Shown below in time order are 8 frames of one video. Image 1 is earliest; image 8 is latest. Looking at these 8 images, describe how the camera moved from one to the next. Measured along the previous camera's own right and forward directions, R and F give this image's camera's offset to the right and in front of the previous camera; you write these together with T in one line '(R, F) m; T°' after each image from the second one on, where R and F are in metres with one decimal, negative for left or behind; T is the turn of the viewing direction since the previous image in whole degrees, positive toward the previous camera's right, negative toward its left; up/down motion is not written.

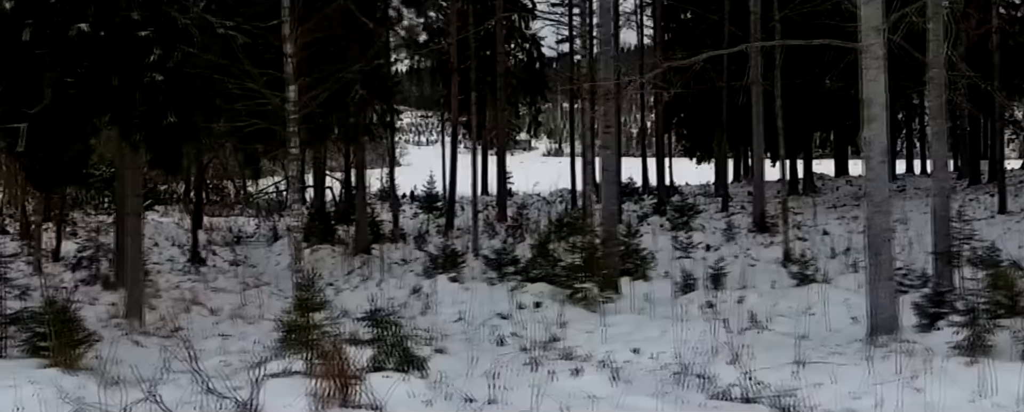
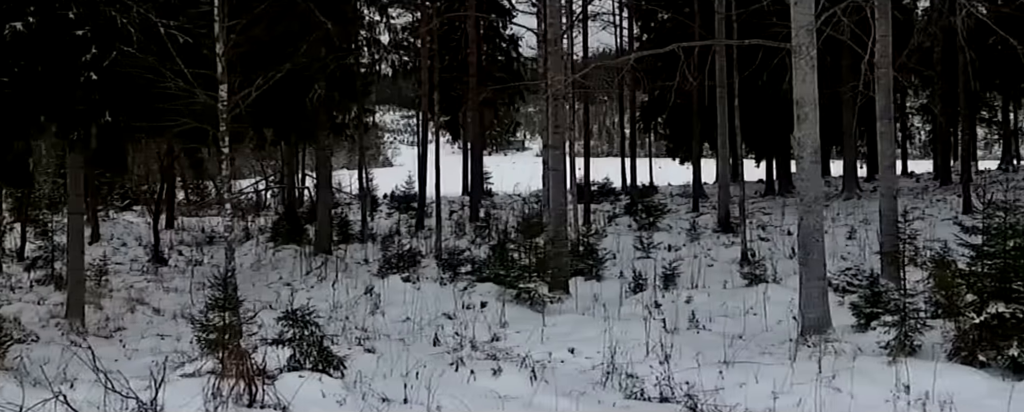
(+0.6, 0.0) m; 0°
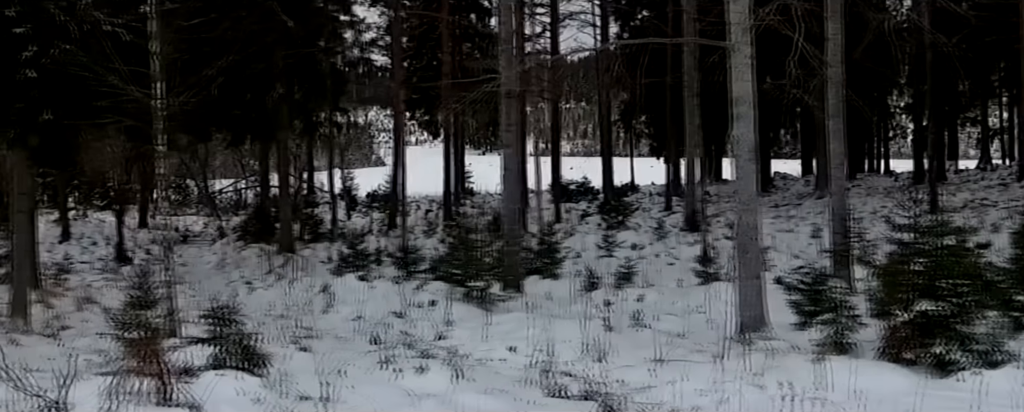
(+0.6, 0.0) m; 0°
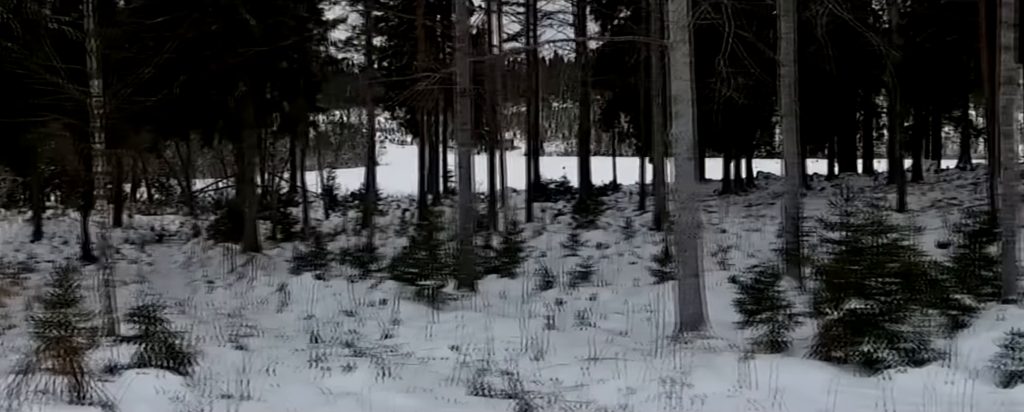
(+0.6, 0.0) m; 0°
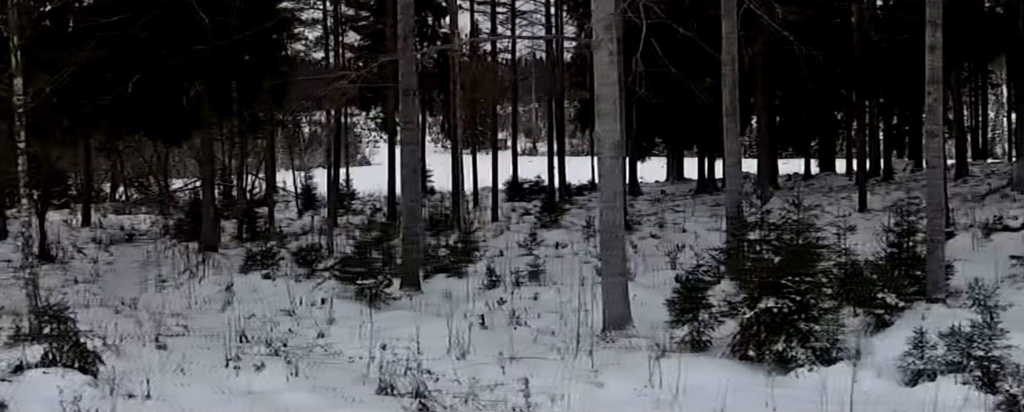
(+0.7, 0.0) m; 0°
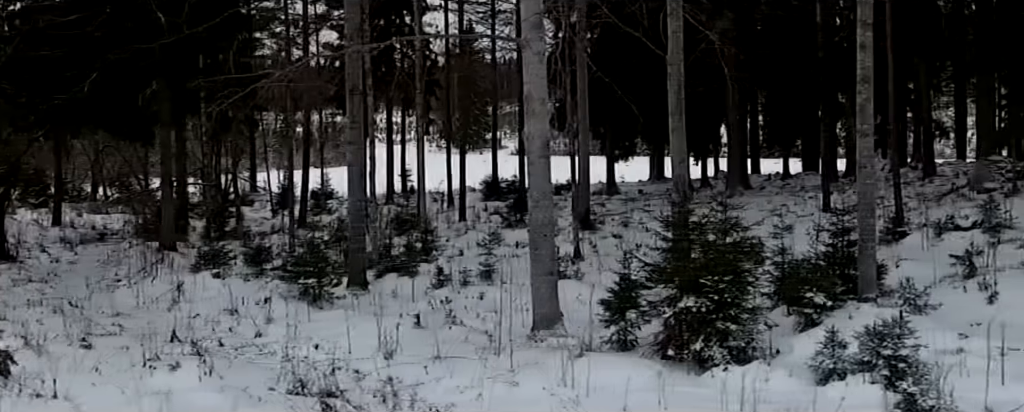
(+0.6, 0.0) m; 0°
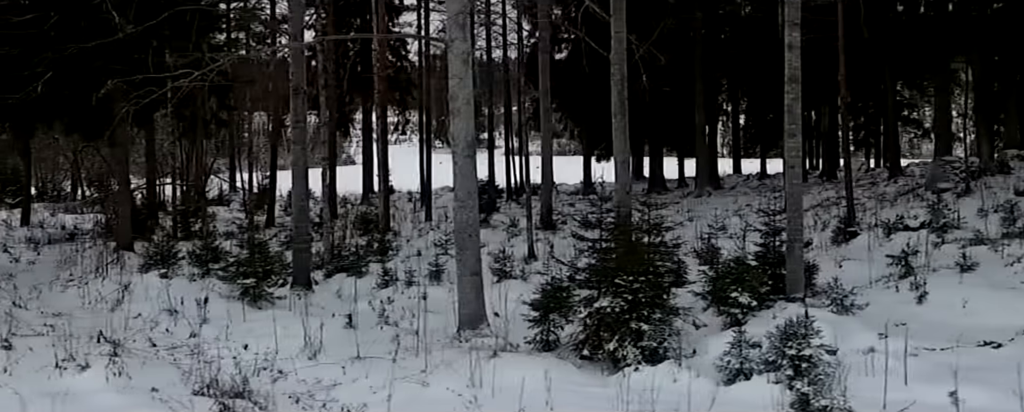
(+0.7, 0.0) m; 0°
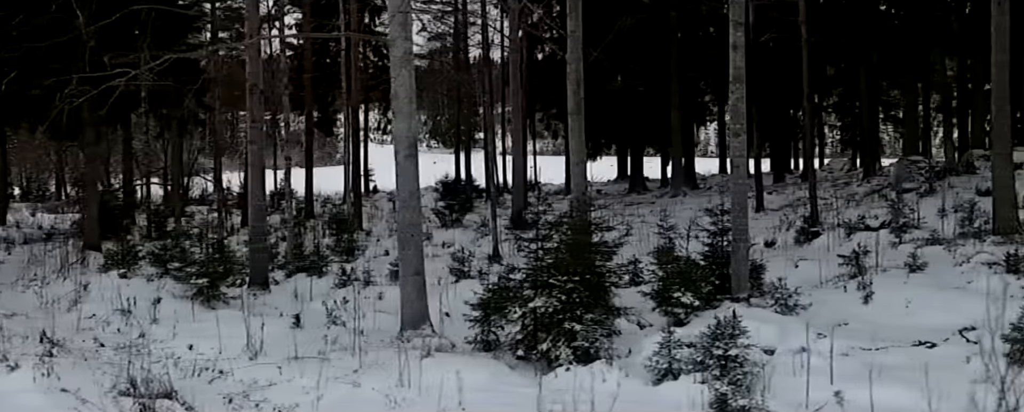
(+0.5, 0.0) m; 0°
